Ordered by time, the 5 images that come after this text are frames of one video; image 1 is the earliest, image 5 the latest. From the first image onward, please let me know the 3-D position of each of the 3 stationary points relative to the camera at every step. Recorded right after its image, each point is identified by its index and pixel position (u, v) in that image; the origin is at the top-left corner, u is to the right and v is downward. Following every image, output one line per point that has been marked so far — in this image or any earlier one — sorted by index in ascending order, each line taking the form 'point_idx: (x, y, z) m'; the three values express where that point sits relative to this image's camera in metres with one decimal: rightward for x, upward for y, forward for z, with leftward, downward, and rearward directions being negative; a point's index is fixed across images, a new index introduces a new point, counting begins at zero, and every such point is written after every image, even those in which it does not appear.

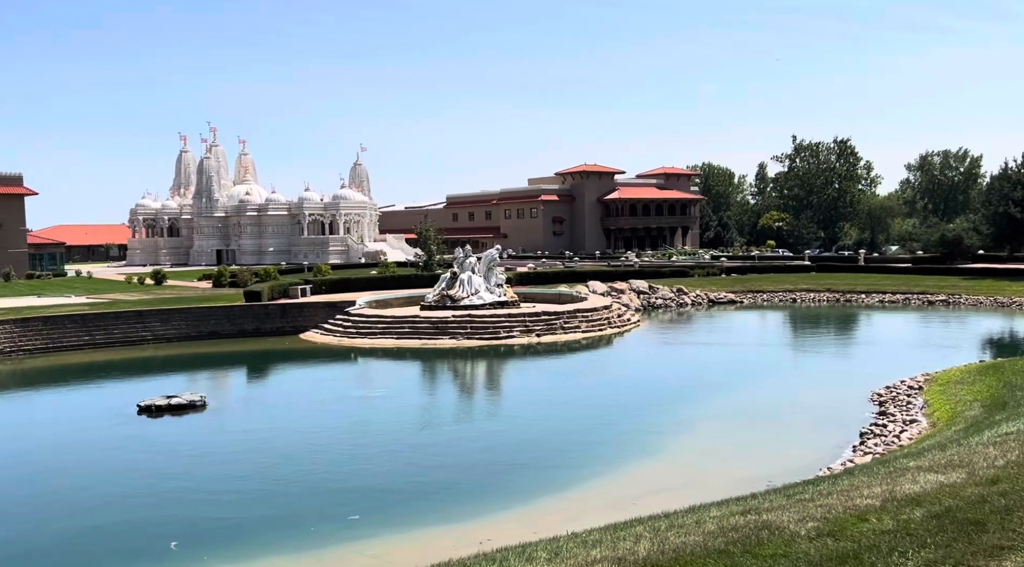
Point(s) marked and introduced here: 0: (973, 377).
0: (+8.4, -1.7, +18.2) m
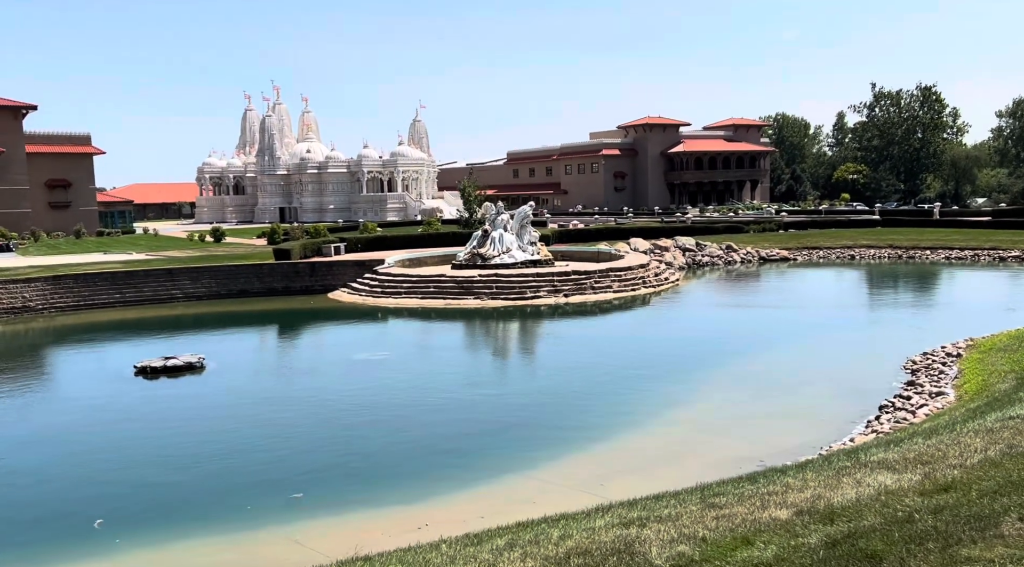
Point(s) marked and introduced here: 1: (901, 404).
0: (+8.3, -1.0, +16.4) m
1: (+5.5, -1.7, +14.3) m
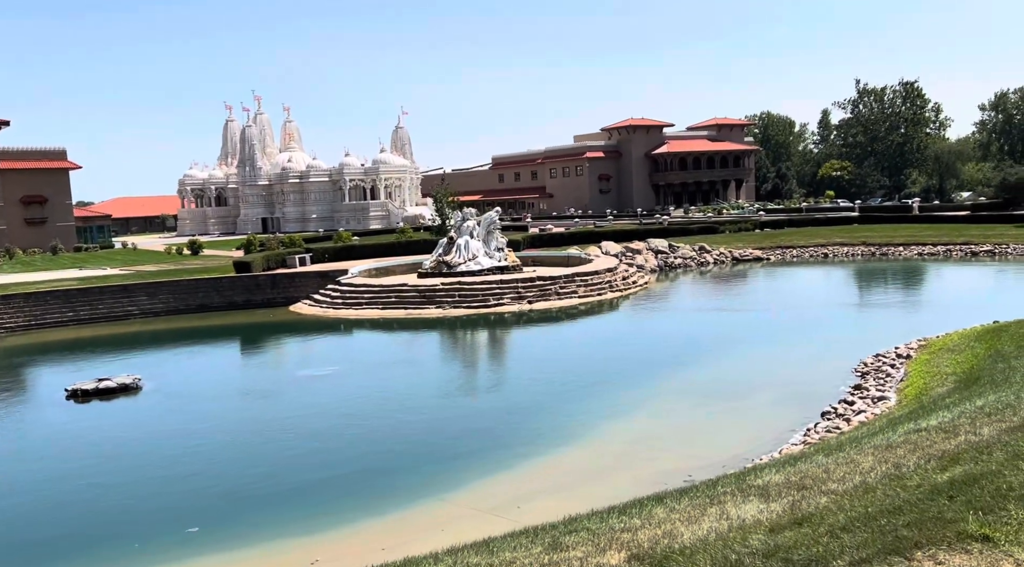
0: (+7.3, -0.9, +15.9) m
1: (+4.5, -1.8, +13.8) m
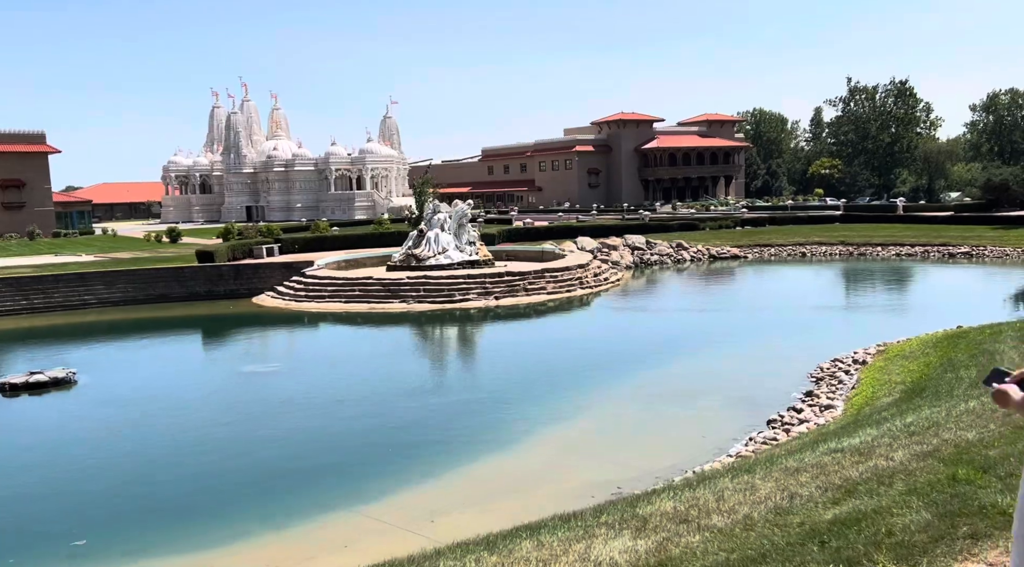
0: (+6.4, -1.0, +15.4) m
1: (+3.6, -1.8, +13.2) m
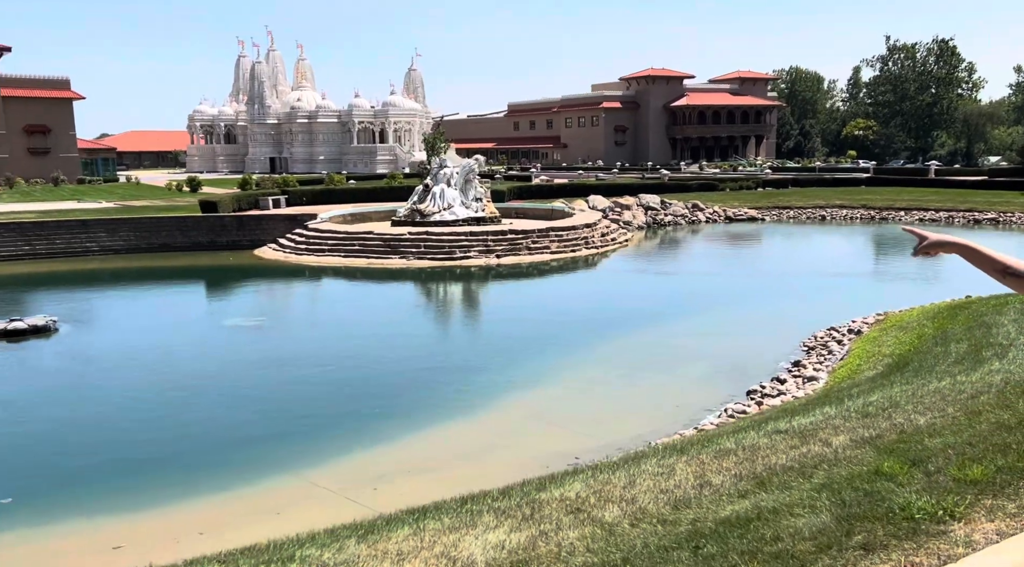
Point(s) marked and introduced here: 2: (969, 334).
0: (+6.0, -0.5, +14.7) m
1: (+3.2, -1.4, +12.6) m
2: (+5.5, -0.6, +12.0) m
